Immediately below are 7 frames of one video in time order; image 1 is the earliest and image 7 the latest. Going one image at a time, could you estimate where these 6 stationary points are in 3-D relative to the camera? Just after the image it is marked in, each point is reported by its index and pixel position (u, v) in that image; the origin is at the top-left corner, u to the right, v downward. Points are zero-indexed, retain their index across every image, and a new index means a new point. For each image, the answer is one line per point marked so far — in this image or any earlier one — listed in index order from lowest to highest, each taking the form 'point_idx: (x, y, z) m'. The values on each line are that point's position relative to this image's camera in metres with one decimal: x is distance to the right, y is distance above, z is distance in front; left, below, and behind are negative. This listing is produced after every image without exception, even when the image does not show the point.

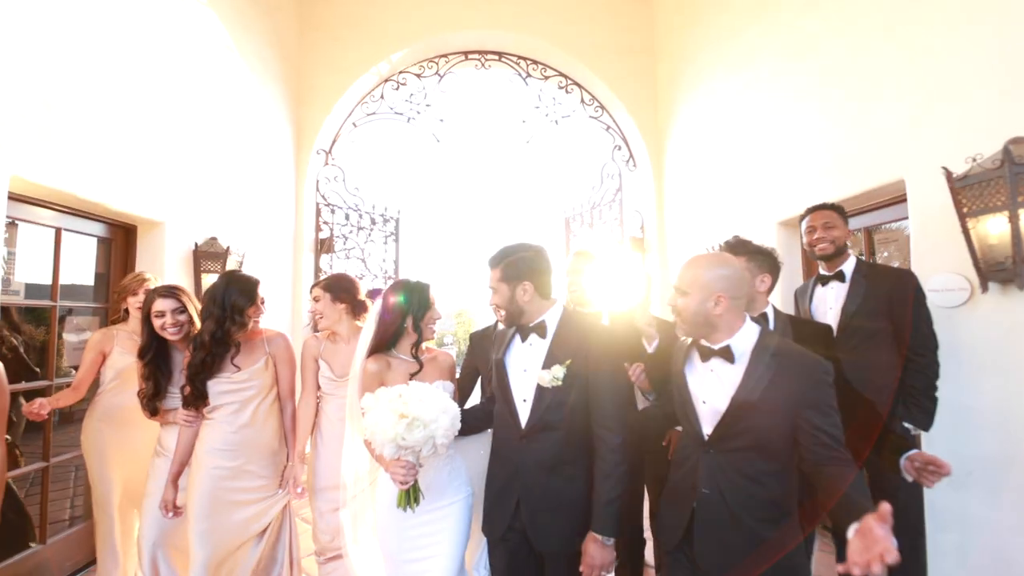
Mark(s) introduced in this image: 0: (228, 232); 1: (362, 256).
0: (-2.1, +0.4, +3.8) m
1: (-1.6, +0.3, +5.3) m
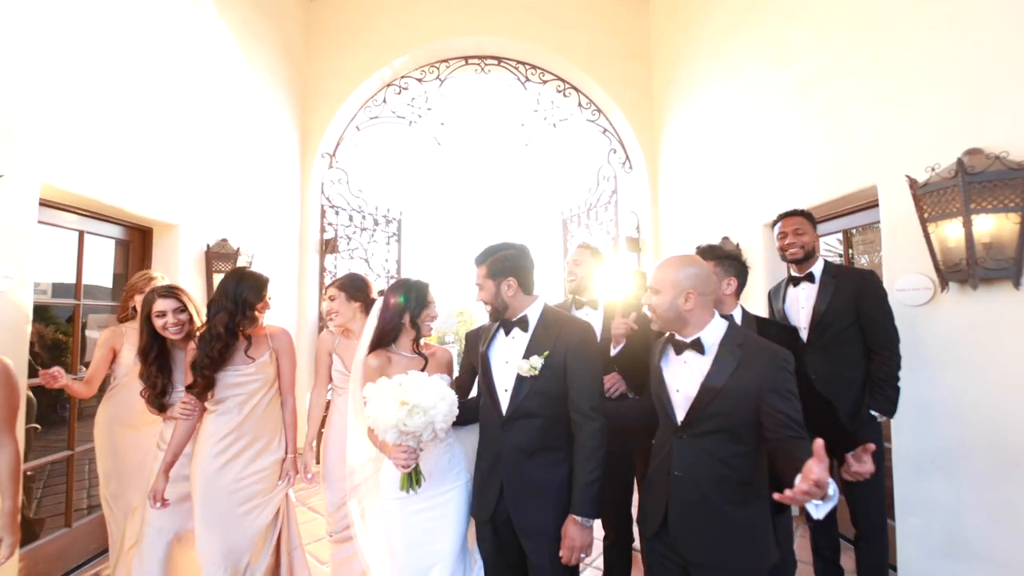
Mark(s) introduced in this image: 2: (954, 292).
0: (-2.1, +0.4, +4.0) m
1: (-1.6, +0.3, +5.5) m
2: (+1.9, 0.0, +2.2) m
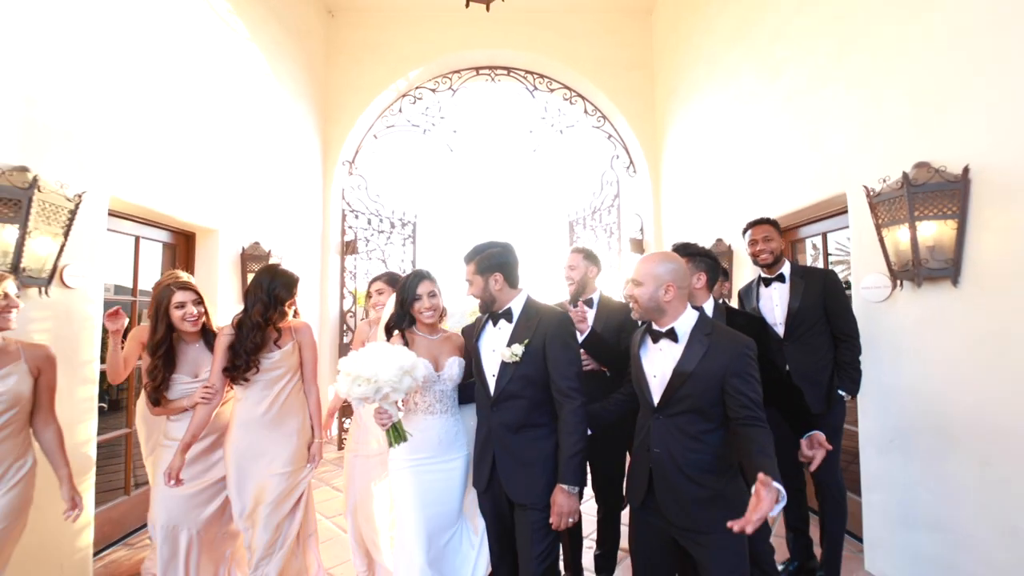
0: (-2.1, +0.4, +4.3) m
1: (-1.5, +0.4, +5.8) m
2: (+1.9, 0.0, +2.4) m
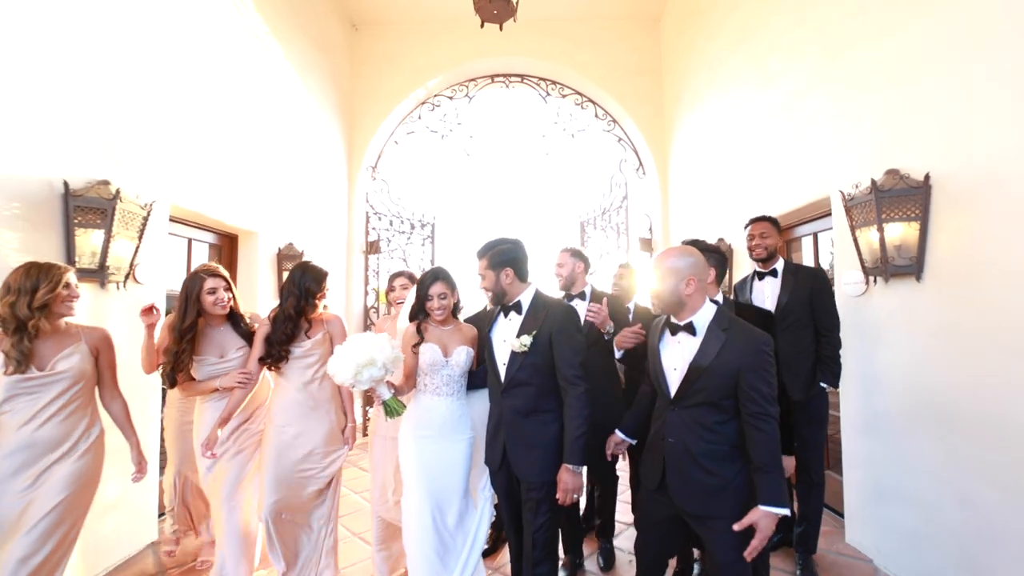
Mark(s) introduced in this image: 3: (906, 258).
0: (-1.9, +0.5, +4.7) m
1: (-1.3, +0.4, +6.2) m
2: (+1.9, 0.0, +2.7) m
3: (+1.9, +0.1, +2.5) m
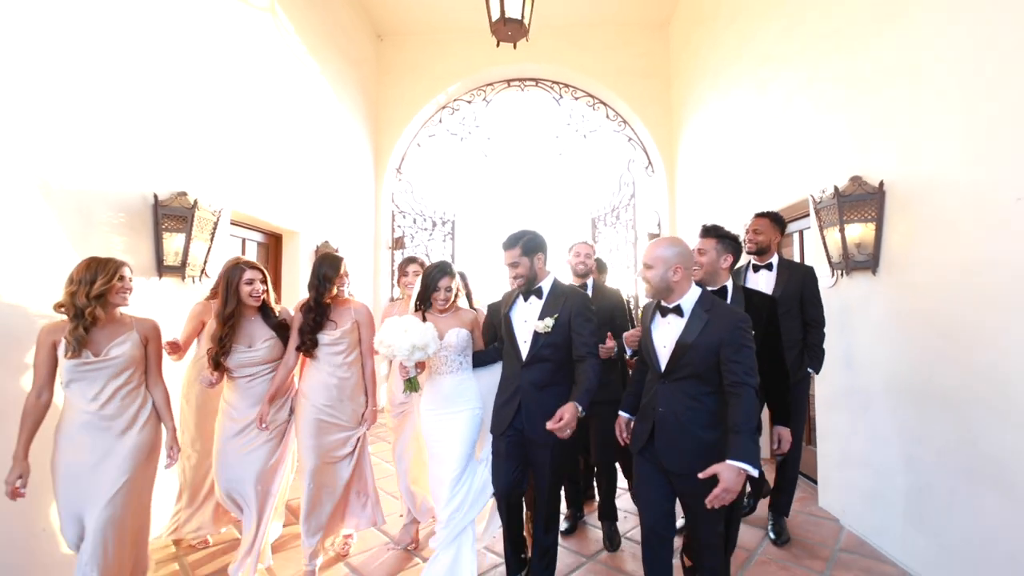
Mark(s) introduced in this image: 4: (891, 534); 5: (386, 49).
0: (-1.8, +0.5, +5.2) m
1: (-1.1, +0.5, +6.6) m
2: (+2.0, +0.1, +3.0) m
3: (+1.9, +0.2, +2.8) m
4: (+2.1, -1.3, +2.8) m
5: (-1.6, +3.1, +6.6) m
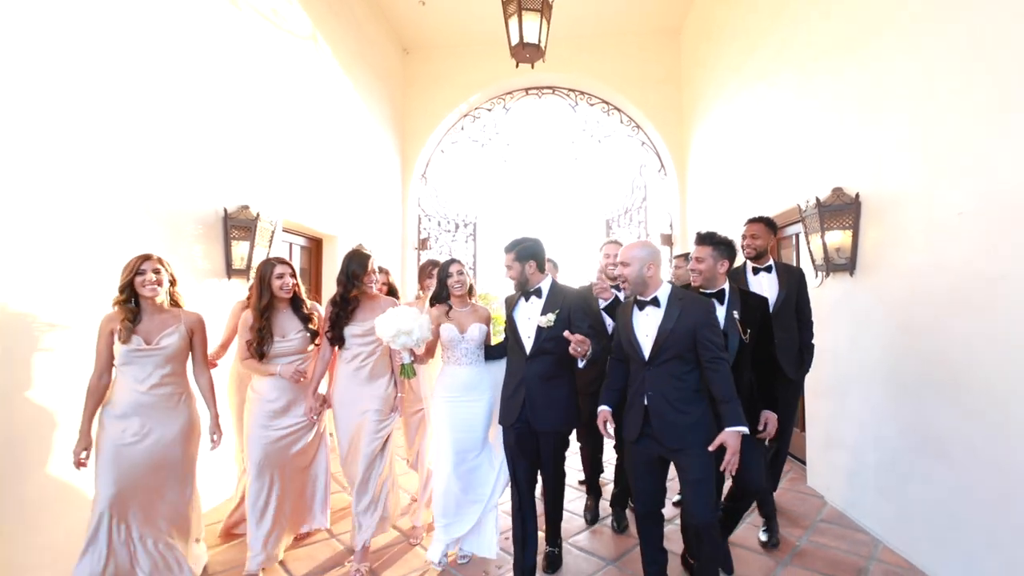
0: (-1.6, +0.6, +5.6) m
1: (-0.9, +0.5, +7.0) m
2: (+2.1, +0.1, +3.3) m
3: (+2.1, +0.2, +3.1) m
4: (+2.2, -1.3, +3.1) m
5: (-1.4, +3.1, +7.0) m
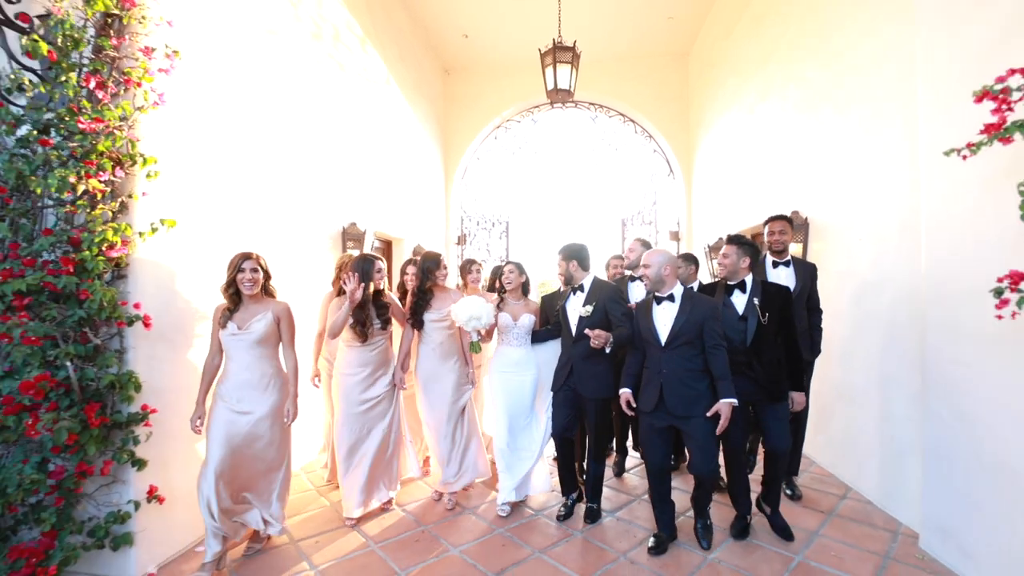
0: (-1.2, +0.7, +6.8) m
1: (-0.4, +0.7, +8.2) m
2: (+2.5, +0.1, +4.4) m
3: (+2.4, +0.2, +4.2) m
4: (+2.5, -1.3, +4.2) m
5: (-1.0, +3.3, +8.1) m
